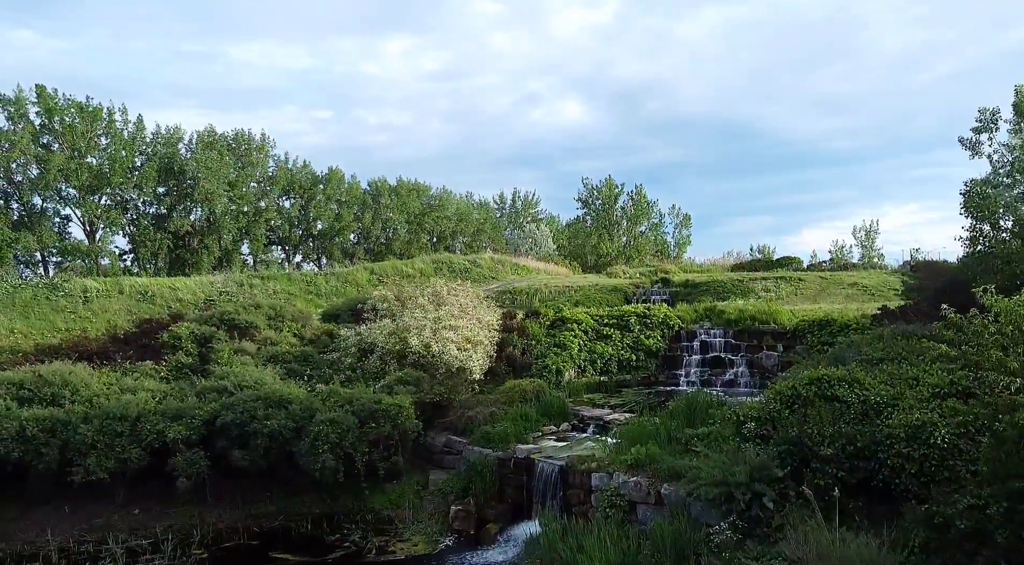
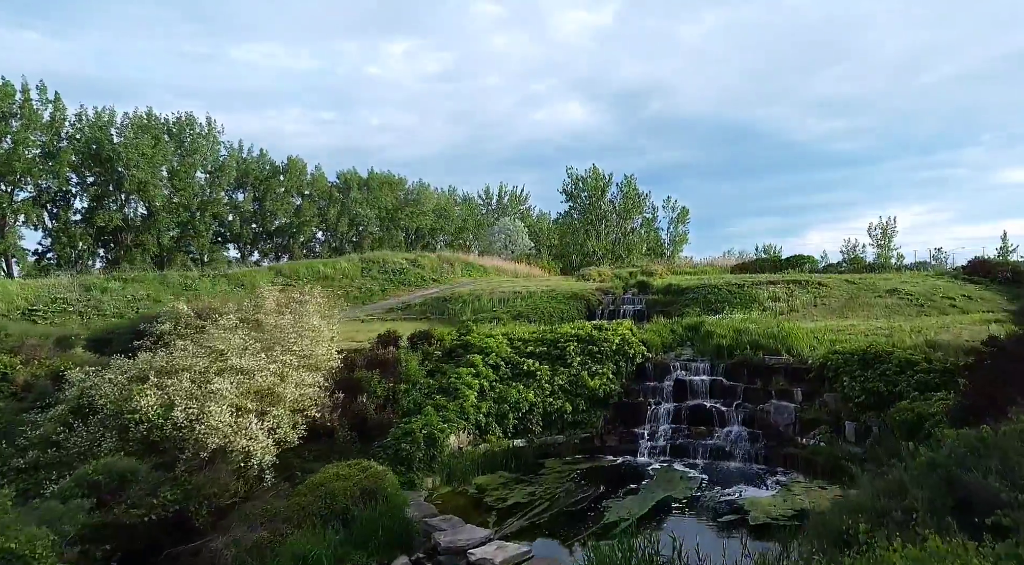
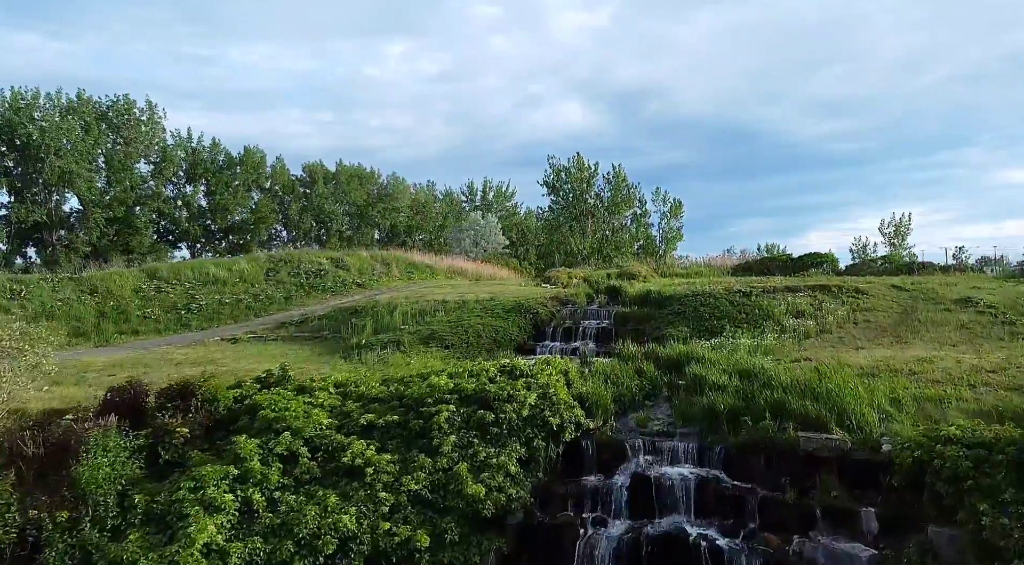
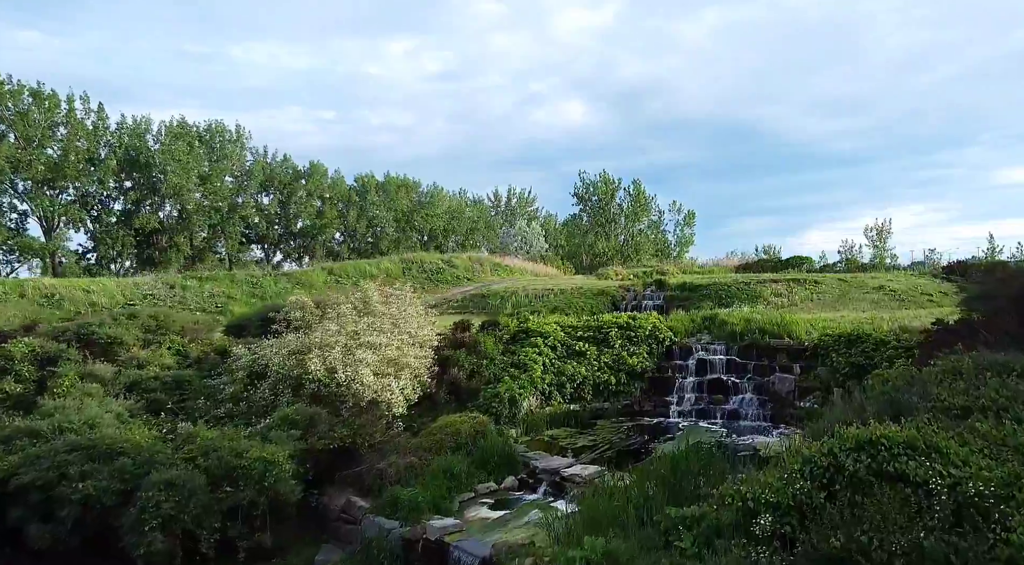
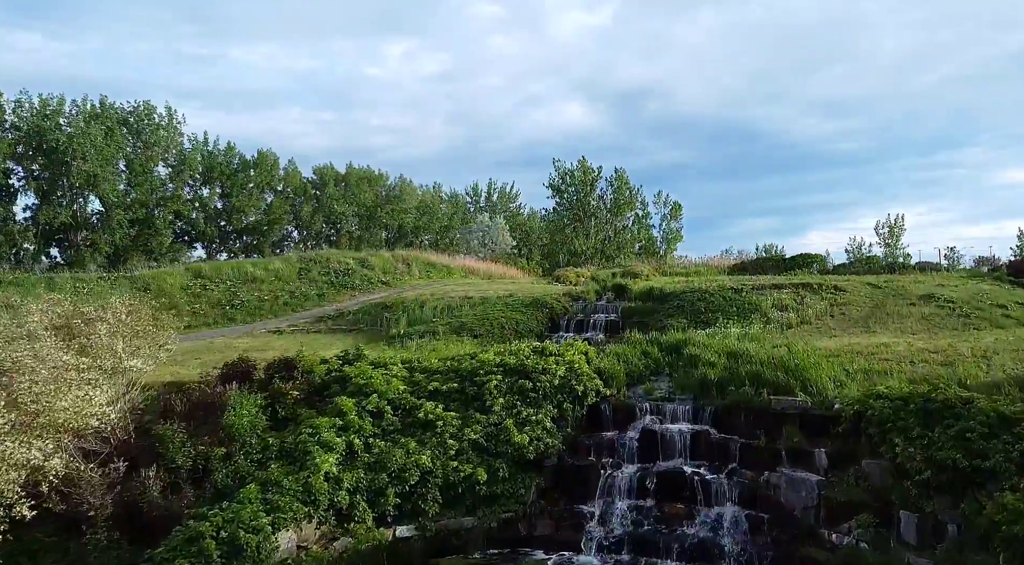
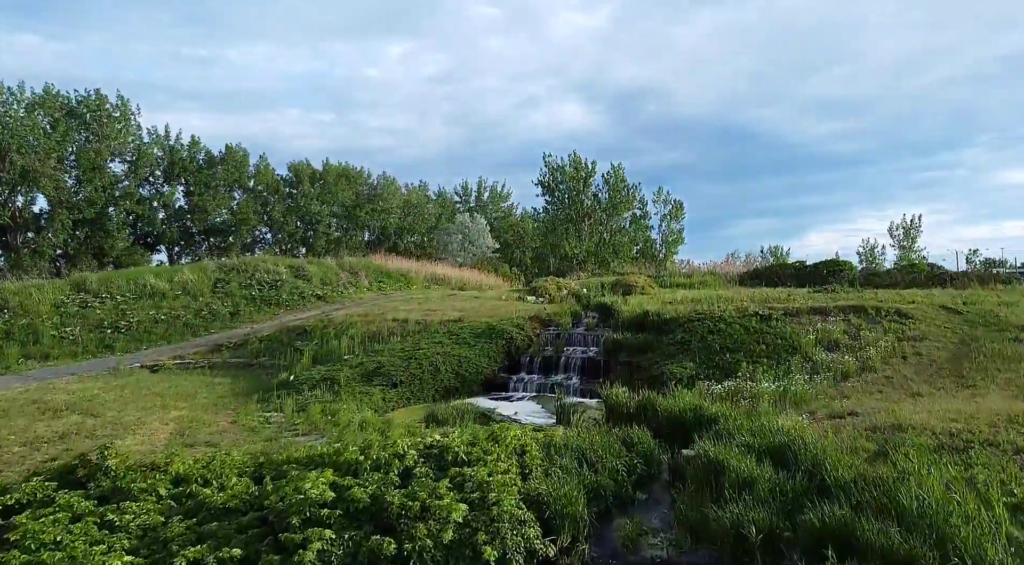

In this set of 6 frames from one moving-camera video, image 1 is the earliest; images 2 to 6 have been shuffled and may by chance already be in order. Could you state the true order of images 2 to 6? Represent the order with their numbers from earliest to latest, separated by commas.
4, 2, 5, 3, 6
